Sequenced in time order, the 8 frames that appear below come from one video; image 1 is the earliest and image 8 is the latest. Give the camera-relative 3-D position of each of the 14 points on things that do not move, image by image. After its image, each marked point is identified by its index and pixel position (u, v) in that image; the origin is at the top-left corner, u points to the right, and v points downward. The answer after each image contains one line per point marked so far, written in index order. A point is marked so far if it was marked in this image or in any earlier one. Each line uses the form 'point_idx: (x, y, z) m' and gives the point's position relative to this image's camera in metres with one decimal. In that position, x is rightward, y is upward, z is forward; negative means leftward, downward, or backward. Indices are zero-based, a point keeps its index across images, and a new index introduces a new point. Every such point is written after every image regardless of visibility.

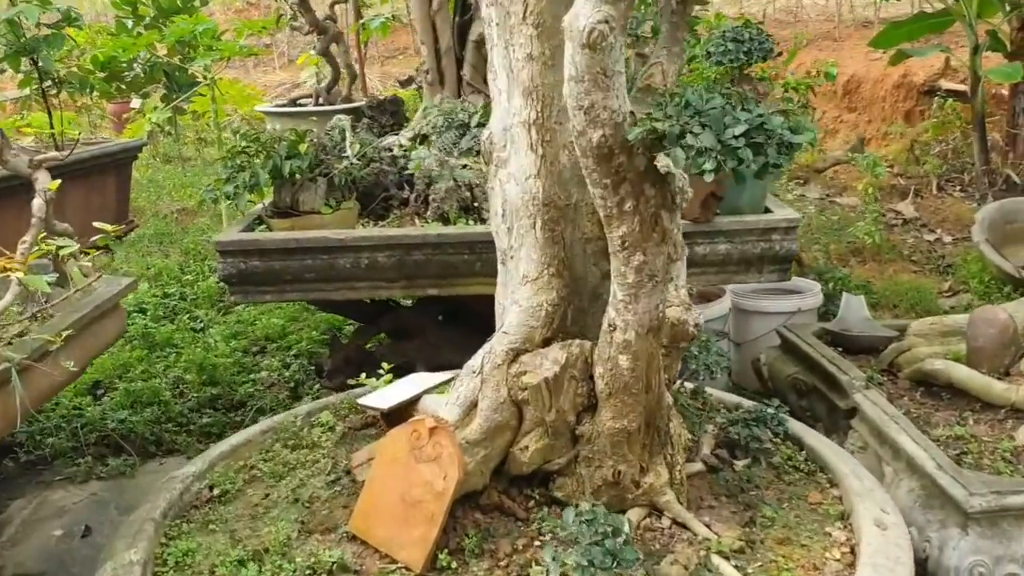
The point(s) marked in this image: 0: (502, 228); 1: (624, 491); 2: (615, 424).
0: (0.0, +0.2, +2.9) m
1: (+0.3, -0.6, +2.8) m
2: (+0.3, -0.4, +2.7) m
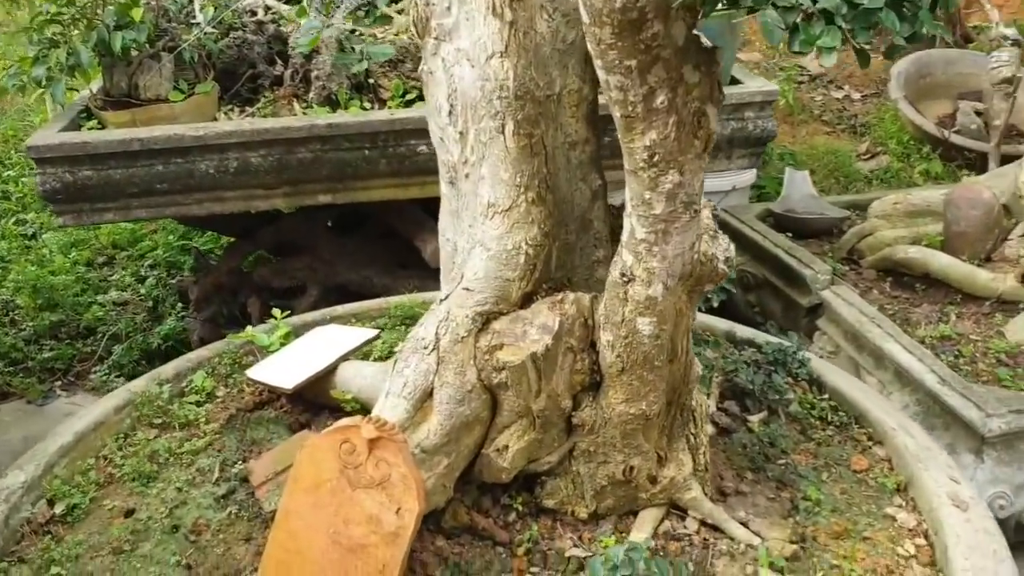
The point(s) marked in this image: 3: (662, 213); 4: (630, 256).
0: (-0.1, +0.3, +2.0) m
1: (+0.3, -0.4, +2.0) m
2: (+0.2, -0.2, +1.9) m
3: (+0.3, +0.1, +1.7) m
4: (+0.2, +0.1, +1.8) m
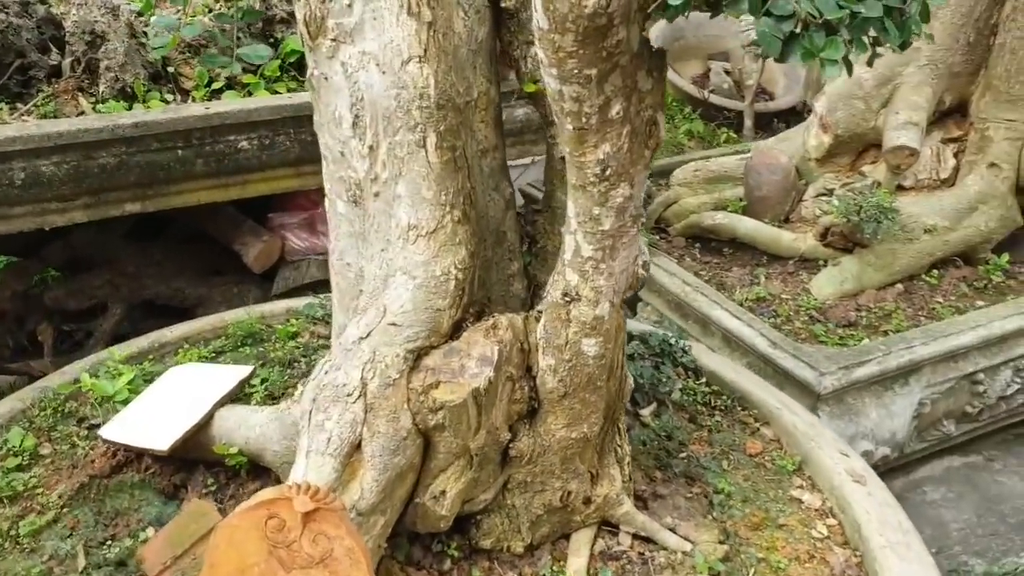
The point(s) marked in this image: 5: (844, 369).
0: (-0.3, +0.2, +1.7) m
1: (+0.1, -0.5, +1.9) m
2: (+0.1, -0.3, +1.8) m
3: (+0.2, +0.1, +1.6) m
4: (+0.1, 0.0, +1.7) m
5: (+1.2, -0.3, +3.4) m
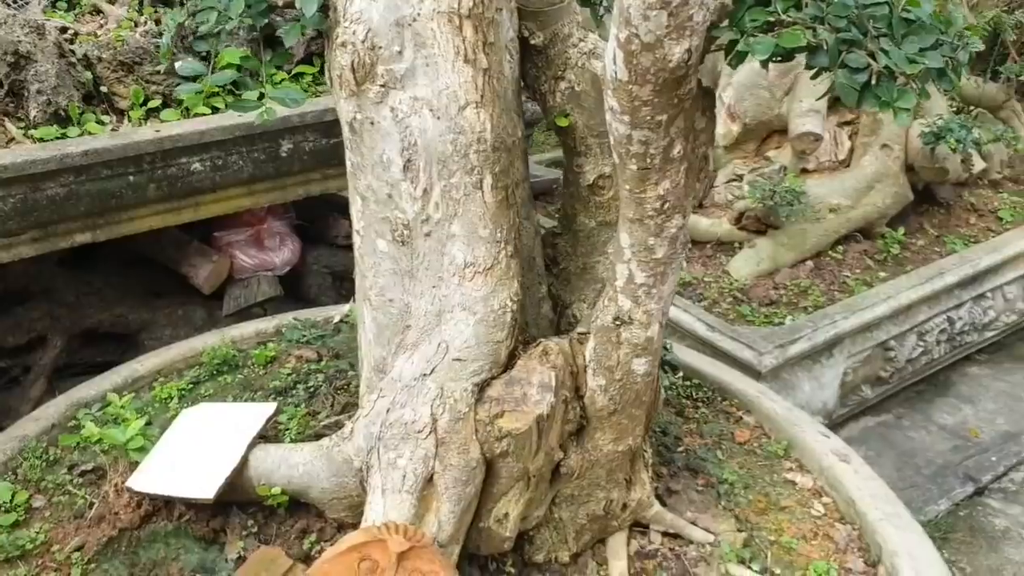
0: (-0.2, +0.2, +1.8) m
1: (+0.2, -0.5, +2.0) m
2: (+0.2, -0.3, +1.9) m
3: (+0.3, +0.1, +1.7) m
4: (+0.2, 0.0, +1.8) m
5: (+1.0, -0.2, +3.6) m
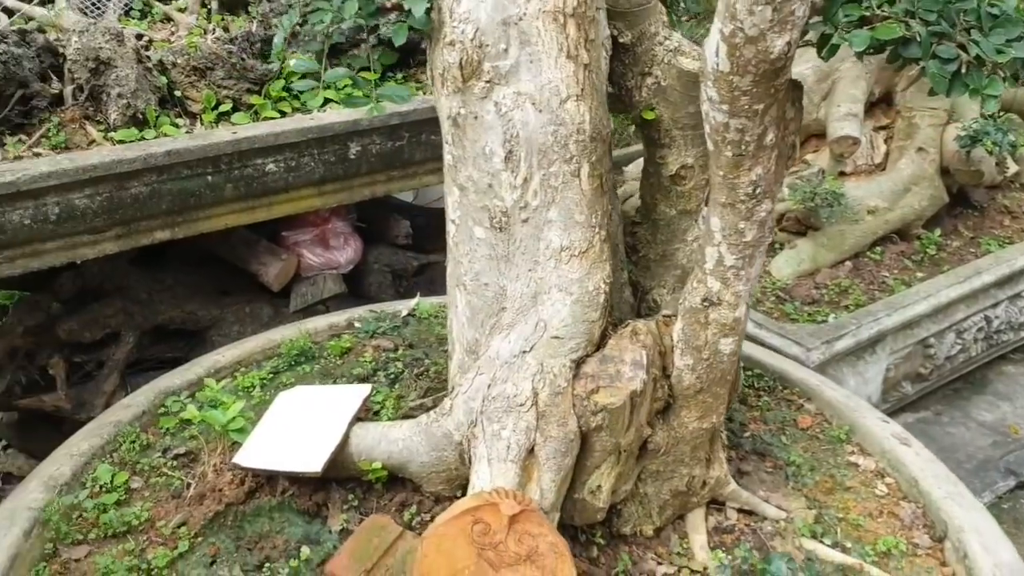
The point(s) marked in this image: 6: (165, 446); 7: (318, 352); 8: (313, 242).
0: (0.0, +0.2, +1.9) m
1: (+0.4, -0.5, +2.1) m
2: (+0.4, -0.3, +2.0) m
3: (+0.5, +0.1, +1.8) m
4: (+0.4, 0.0, +1.9) m
5: (+1.2, -0.2, +3.7) m
6: (-0.9, -0.4, +2.5) m
7: (-0.6, -0.2, +2.9) m
8: (-0.7, +0.2, +3.5) m
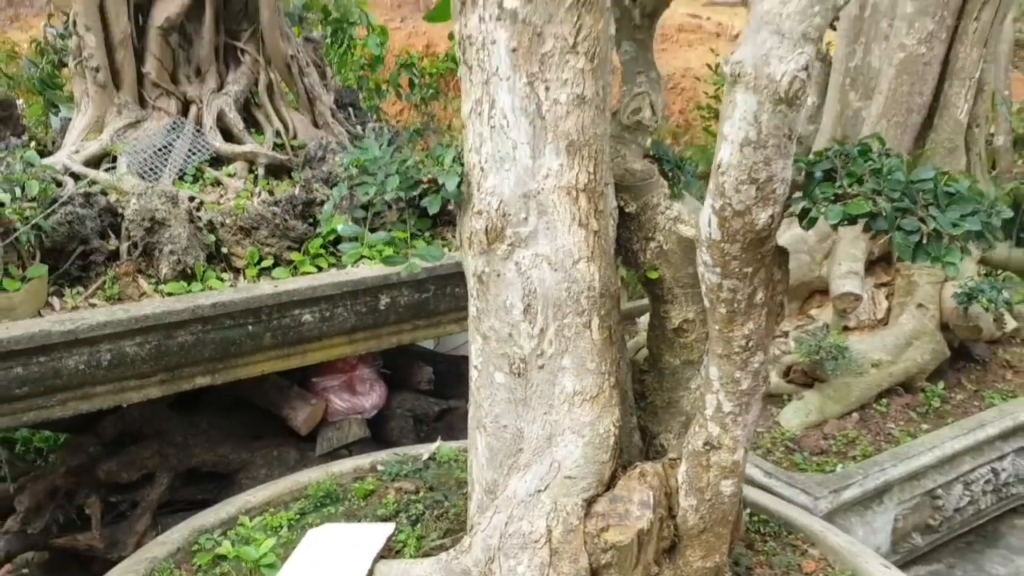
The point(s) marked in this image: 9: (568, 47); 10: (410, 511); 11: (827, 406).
0: (0.0, -0.1, +2.1) m
1: (+0.4, -0.8, +2.2) m
2: (+0.4, -0.6, +2.2) m
3: (+0.5, -0.2, +2.0) m
4: (+0.4, -0.3, +2.1) m
5: (+1.3, -0.8, +3.8) m
6: (-0.9, -0.8, +2.7) m
7: (-0.5, -0.6, +3.0) m
8: (-0.7, -0.4, +3.7) m
9: (+0.1, +0.5, +2.0) m
10: (-0.3, -0.6, +2.8) m
11: (+1.5, -0.5, +4.5) m
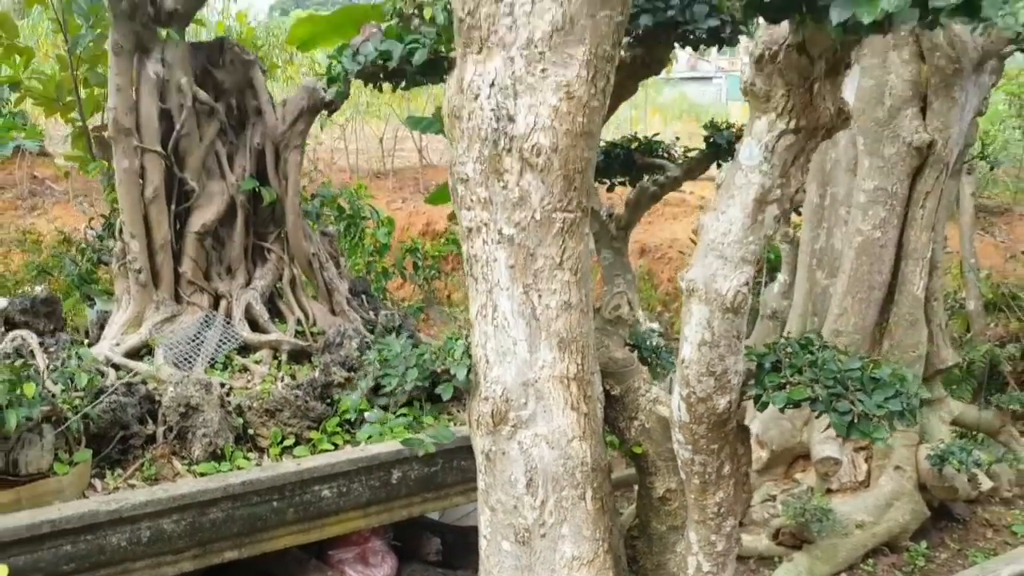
0: (0.0, -0.5, +2.4) m
1: (+0.5, -1.3, +2.5) m
2: (+0.5, -1.1, +2.4) m
3: (+0.5, -0.6, +2.3) m
4: (+0.4, -0.7, +2.3) m
5: (+1.3, -1.5, +4.0) m
6: (-0.8, -1.4, +2.8) m
7: (-0.5, -1.2, +3.3) m
8: (-0.6, -1.1, +3.9) m
9: (+0.1, +0.1, +2.4) m
10: (-0.3, -1.2, +3.0) m
11: (+1.5, -1.4, +4.7) m
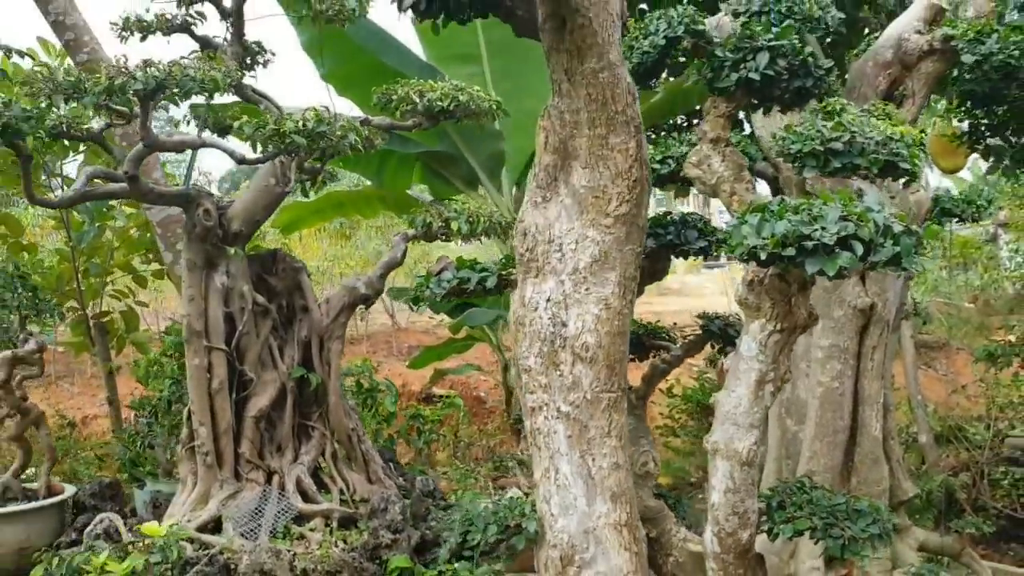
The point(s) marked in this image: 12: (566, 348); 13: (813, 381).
0: (+0.3, -1.1, +3.0) m
1: (+0.7, -1.7, +3.0) m
2: (+0.7, -1.5, +2.9) m
3: (+0.7, -1.1, +2.9) m
4: (+0.7, -1.2, +2.9) m
5: (+1.5, -2.2, +4.5) m
6: (-0.6, -2.0, +3.3) m
7: (-0.3, -1.9, +3.7) m
8: (-0.5, -1.9, +4.4) m
9: (+0.3, -0.5, +3.1) m
10: (0.0, -1.8, +3.5) m
11: (+1.6, -2.2, +5.2) m
12: (+0.2, -0.2, +3.0) m
13: (+1.7, -0.6, +5.6) m
